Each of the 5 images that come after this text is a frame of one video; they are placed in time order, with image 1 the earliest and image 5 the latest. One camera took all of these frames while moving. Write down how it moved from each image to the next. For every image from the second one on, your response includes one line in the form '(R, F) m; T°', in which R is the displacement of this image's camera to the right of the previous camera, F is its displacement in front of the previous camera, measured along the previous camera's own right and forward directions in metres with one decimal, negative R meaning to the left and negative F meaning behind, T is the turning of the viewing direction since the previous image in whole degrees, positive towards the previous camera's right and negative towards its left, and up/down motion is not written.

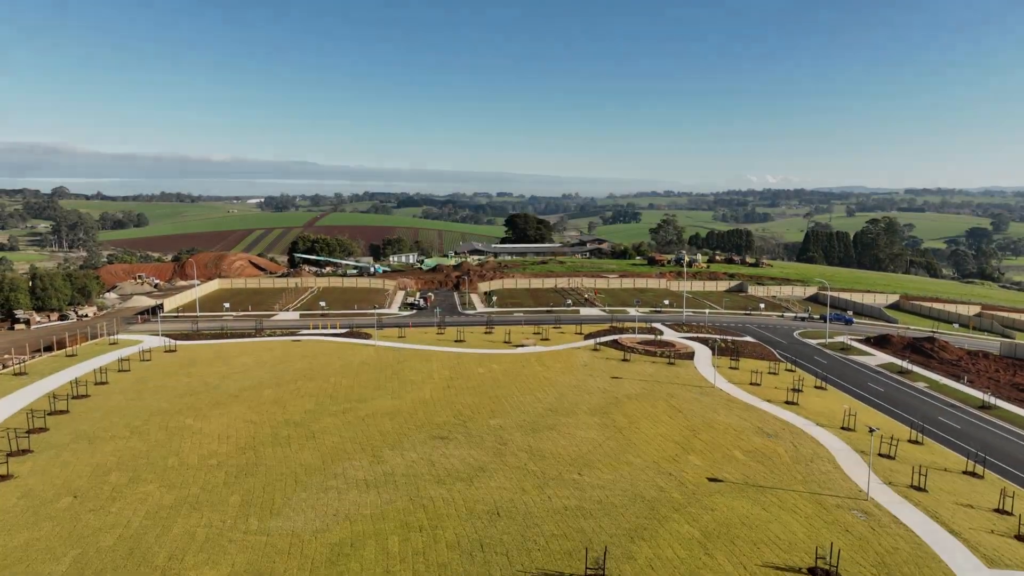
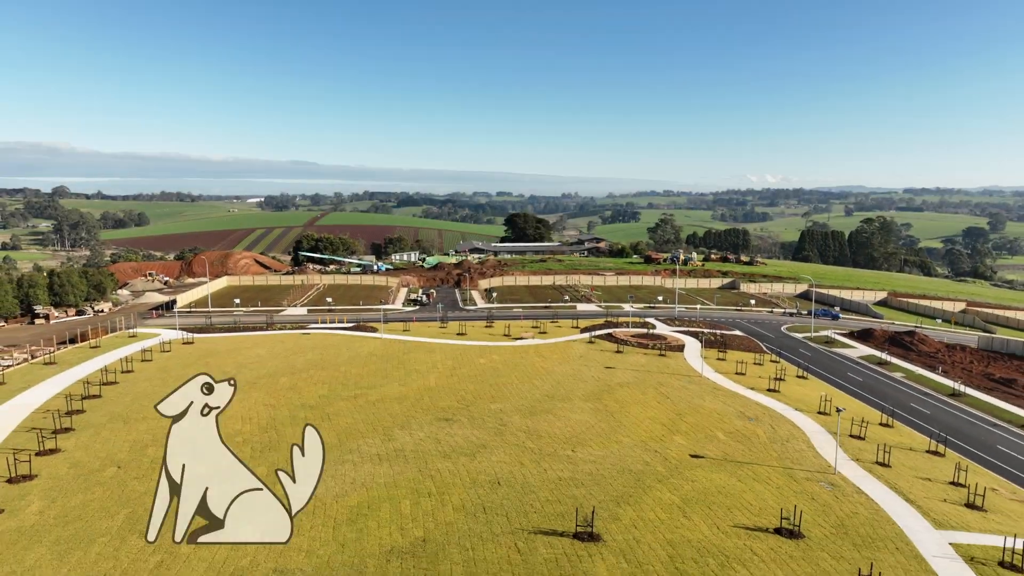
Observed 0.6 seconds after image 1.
(0.0, -3.0) m; 0°
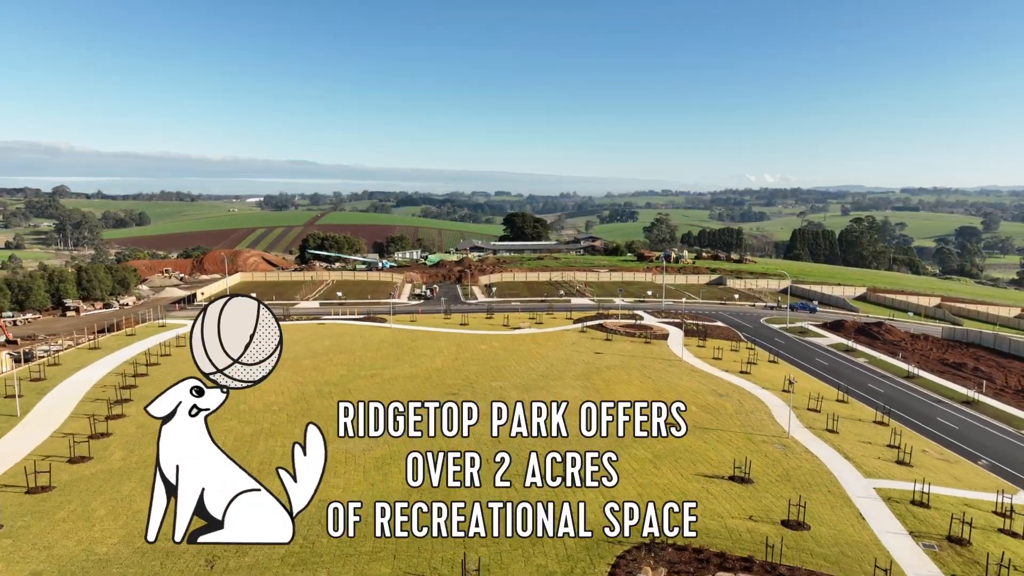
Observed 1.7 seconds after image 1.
(0.0, -5.4) m; 0°
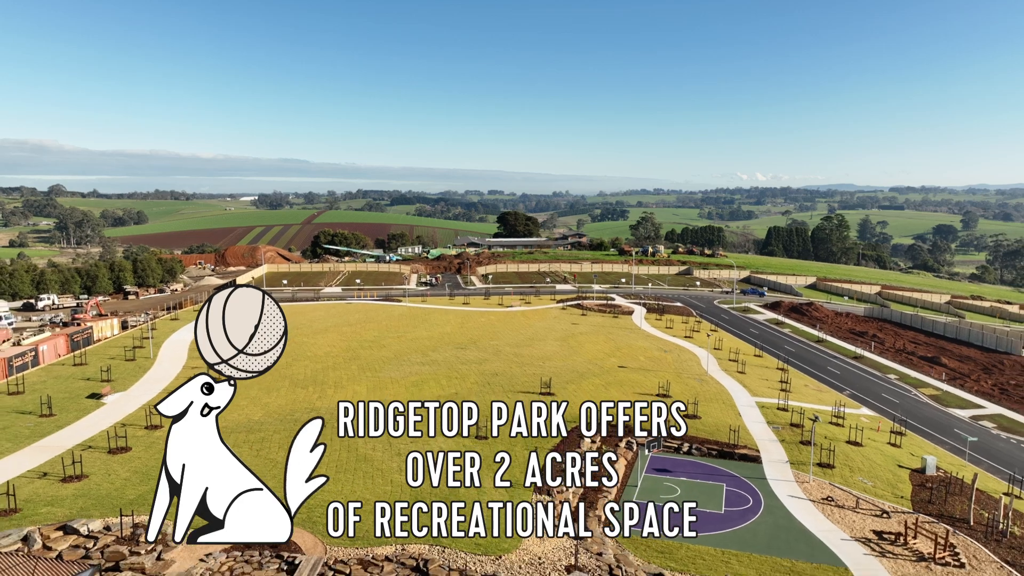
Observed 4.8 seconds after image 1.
(0.0, -14.4) m; +1°
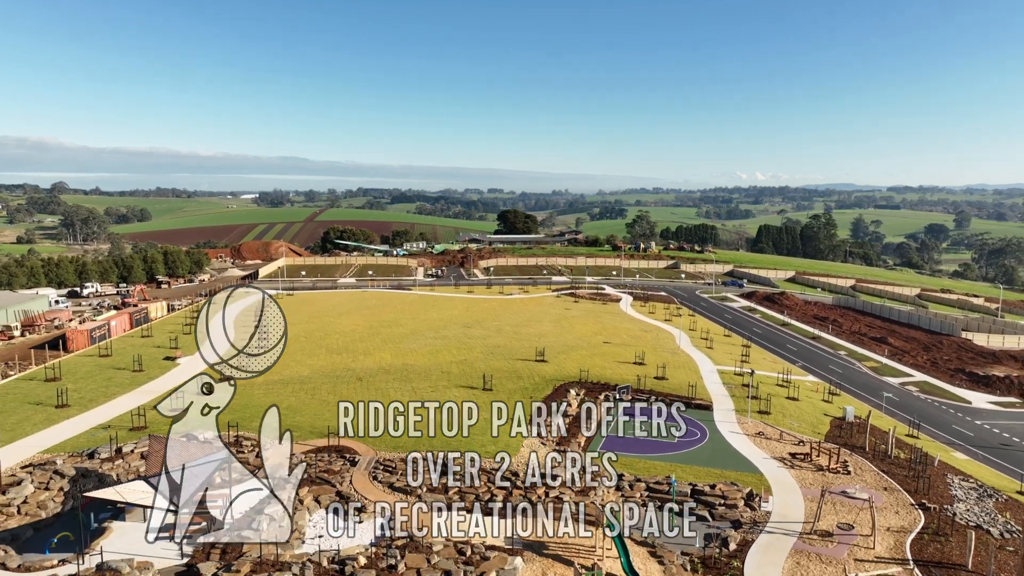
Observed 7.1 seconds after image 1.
(-0.1, -8.7) m; 0°
